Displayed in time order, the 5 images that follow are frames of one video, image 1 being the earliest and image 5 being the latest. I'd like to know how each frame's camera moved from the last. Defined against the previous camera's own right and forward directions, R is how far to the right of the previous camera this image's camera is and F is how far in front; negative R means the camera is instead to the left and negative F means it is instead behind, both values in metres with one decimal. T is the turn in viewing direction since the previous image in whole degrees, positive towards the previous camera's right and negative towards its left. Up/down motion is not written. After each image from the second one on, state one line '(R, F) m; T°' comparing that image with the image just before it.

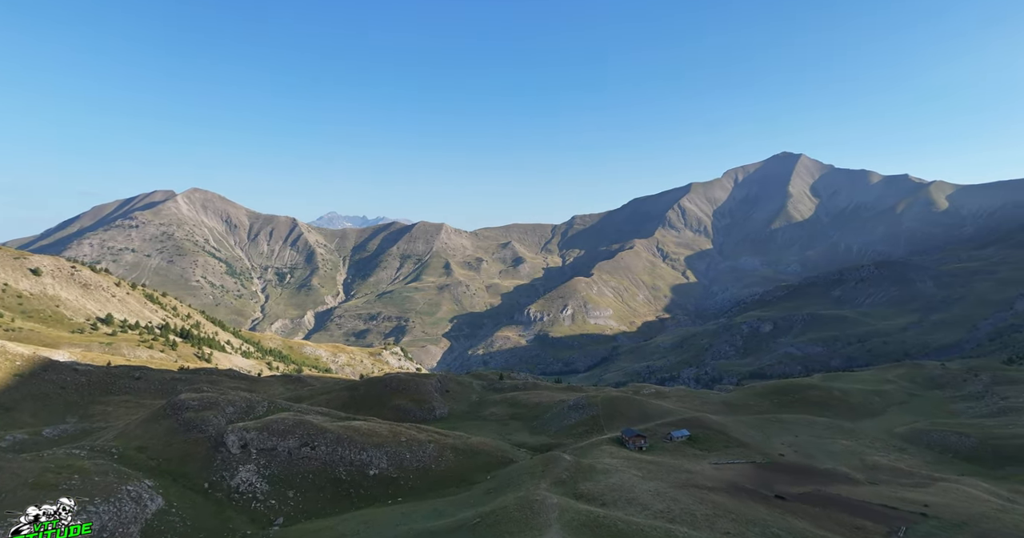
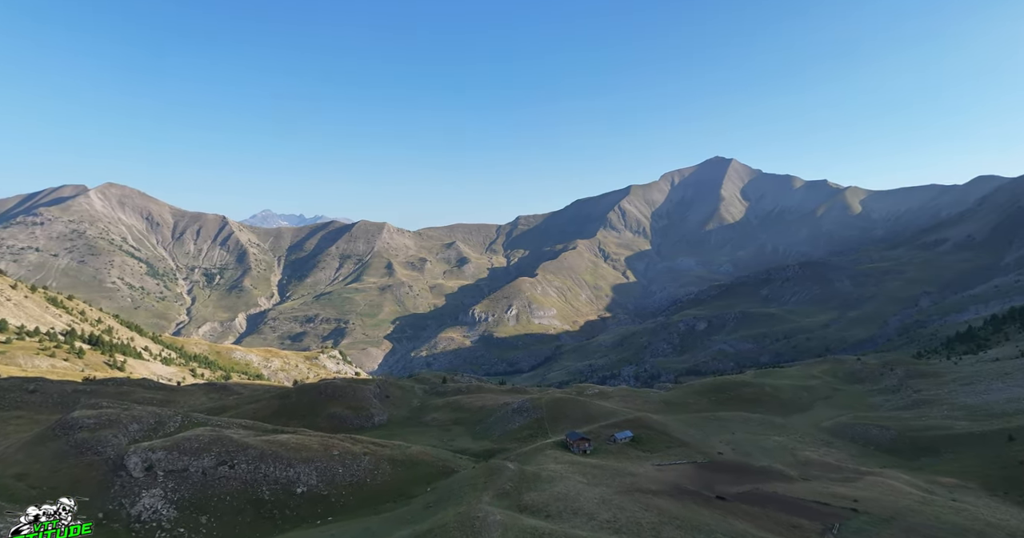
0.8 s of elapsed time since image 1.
(+0.1, +1.1) m; +5°
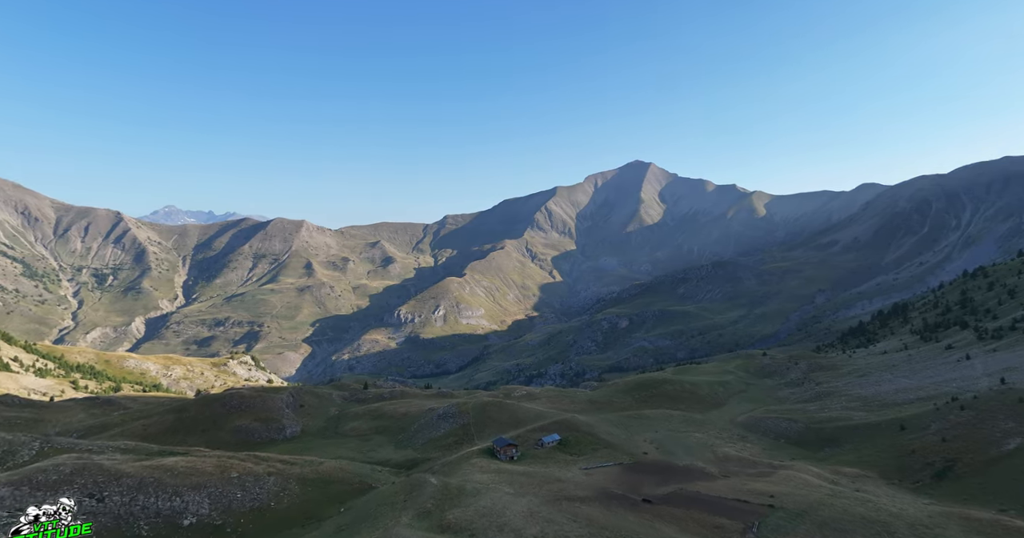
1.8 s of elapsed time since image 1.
(+0.2, +1.6) m; +6°
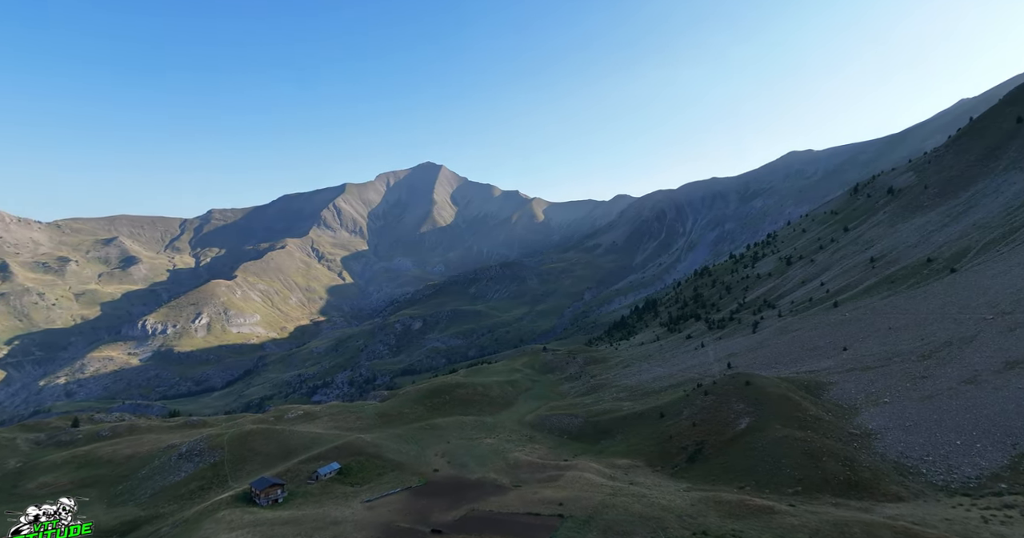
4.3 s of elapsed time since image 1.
(+1.5, +6.5) m; +17°
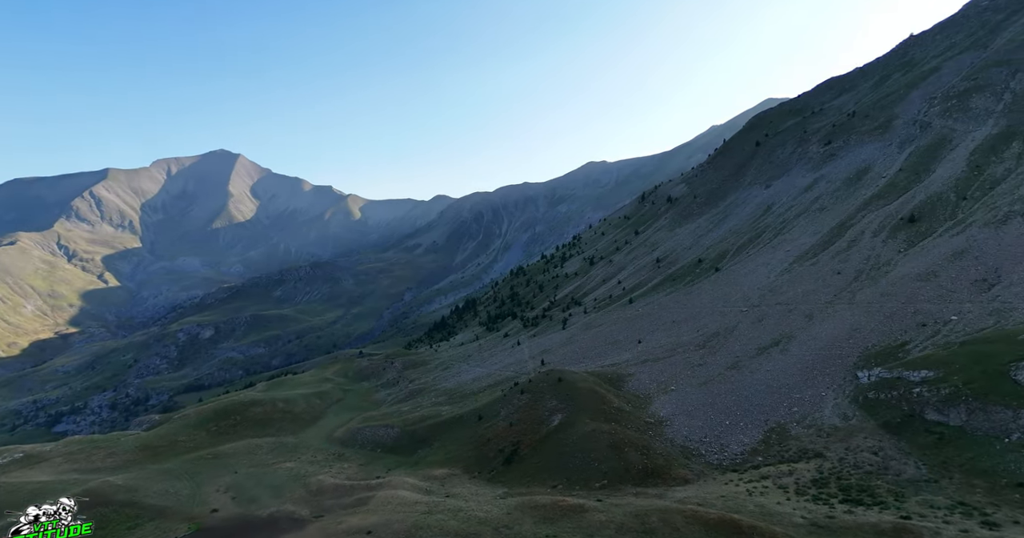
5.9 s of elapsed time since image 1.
(+1.9, +7.5) m; +15°
